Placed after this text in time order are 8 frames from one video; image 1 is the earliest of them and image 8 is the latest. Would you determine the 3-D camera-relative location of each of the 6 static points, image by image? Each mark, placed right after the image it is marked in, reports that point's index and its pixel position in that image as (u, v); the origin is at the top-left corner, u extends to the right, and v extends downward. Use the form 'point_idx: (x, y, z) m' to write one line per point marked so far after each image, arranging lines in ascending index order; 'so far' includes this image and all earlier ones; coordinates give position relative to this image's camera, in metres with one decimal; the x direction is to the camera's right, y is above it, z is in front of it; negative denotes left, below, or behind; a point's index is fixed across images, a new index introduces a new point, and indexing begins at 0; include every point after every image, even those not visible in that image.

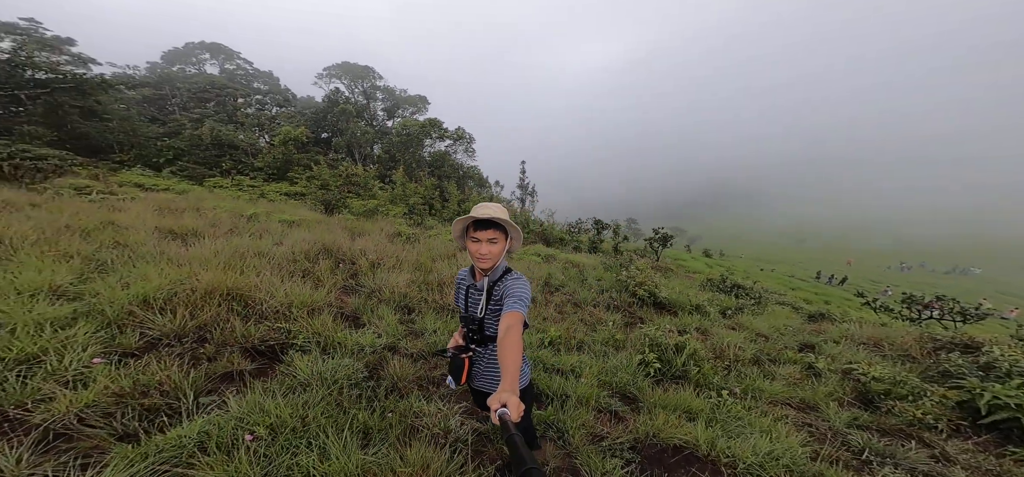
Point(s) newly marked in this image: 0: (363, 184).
0: (-4.6, +1.6, +13.0) m
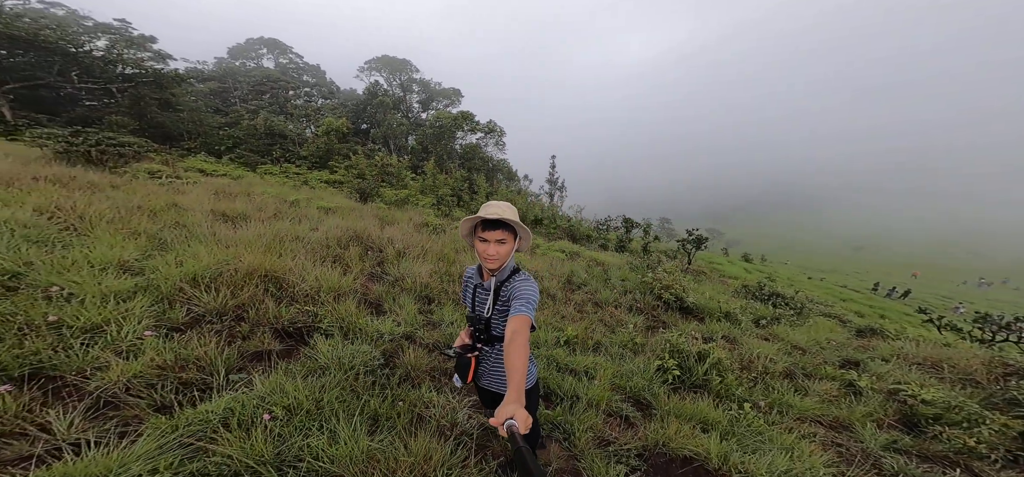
0: (-3.6, +2.0, +13.2) m
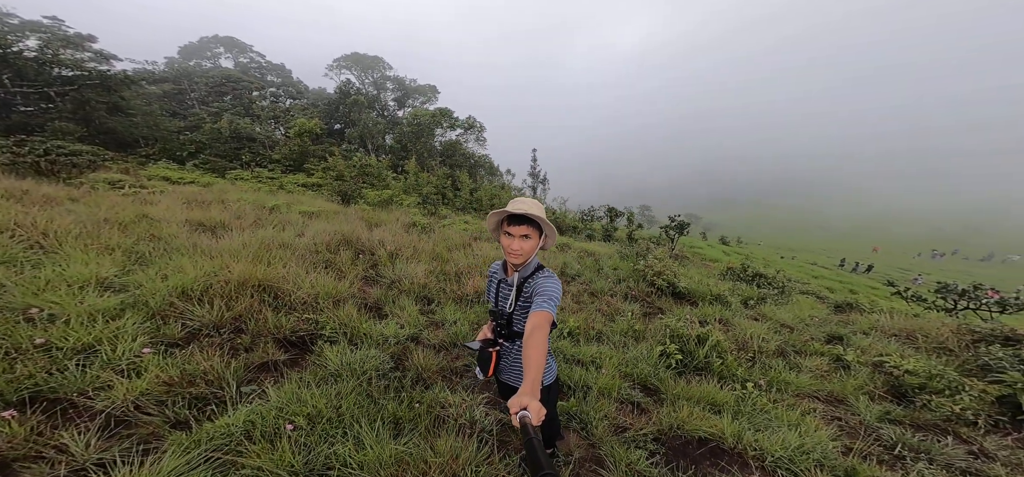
0: (-4.1, +1.9, +13.1) m
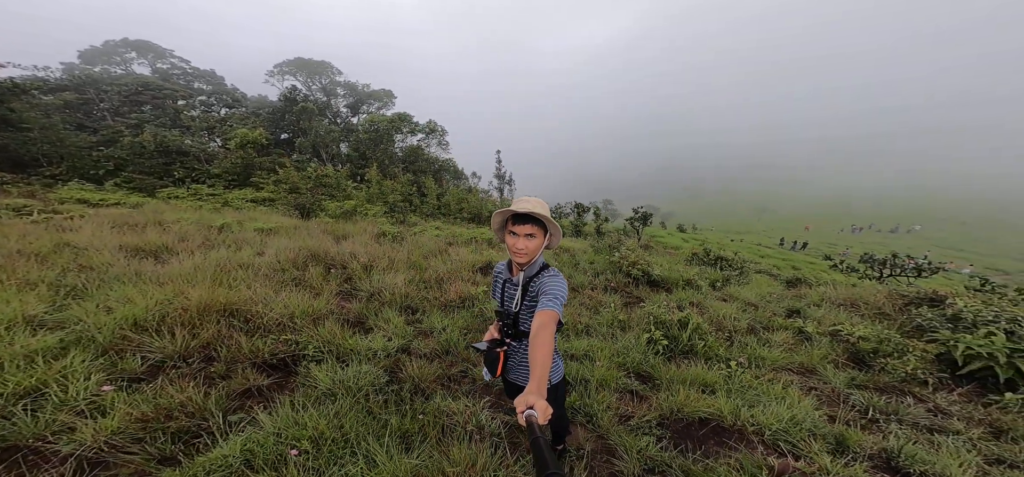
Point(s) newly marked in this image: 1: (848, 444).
0: (-5.3, +1.6, +12.6) m
1: (+2.1, -1.3, +2.6) m
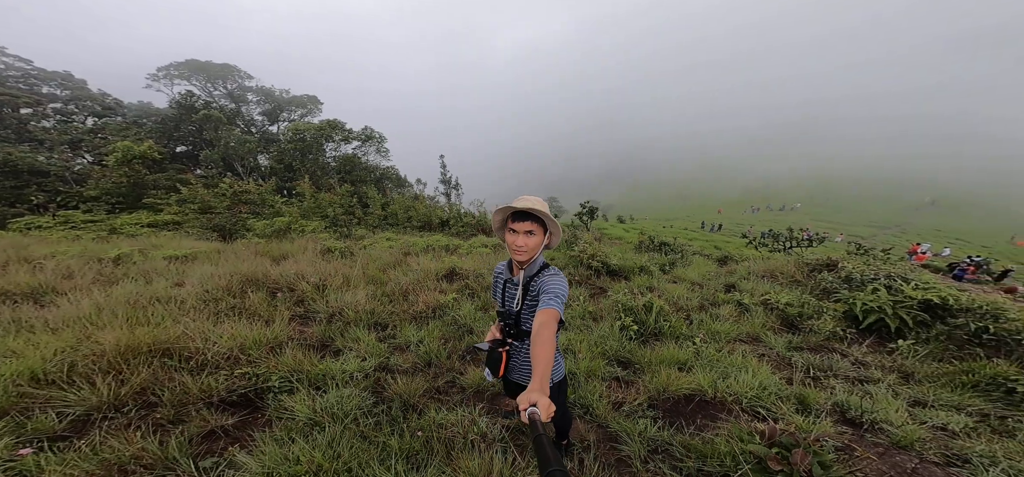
0: (-7.0, +1.0, +11.7) m
1: (+2.1, -1.2, +3.0) m
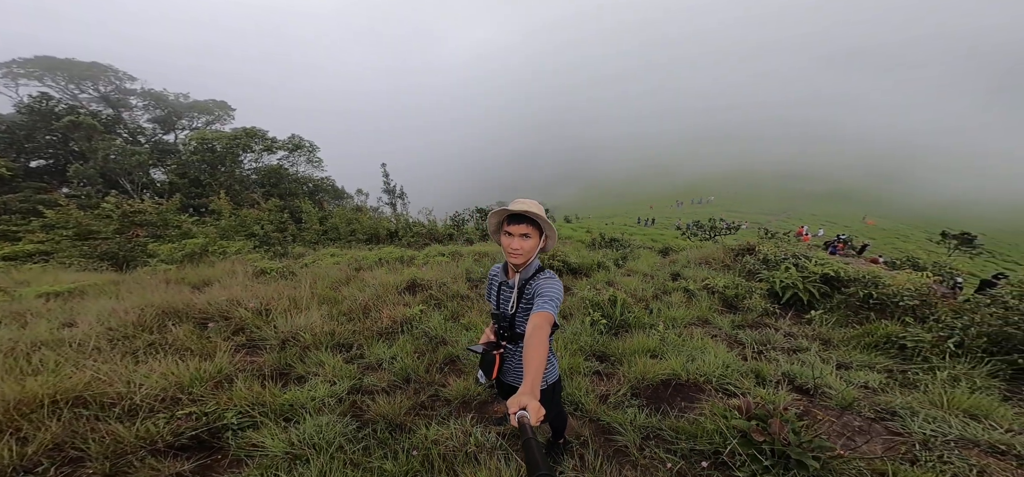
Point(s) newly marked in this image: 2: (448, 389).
0: (-8.5, +0.4, +10.4) m
1: (+2.0, -1.1, +3.4) m
2: (-0.5, -1.2, +3.5) m
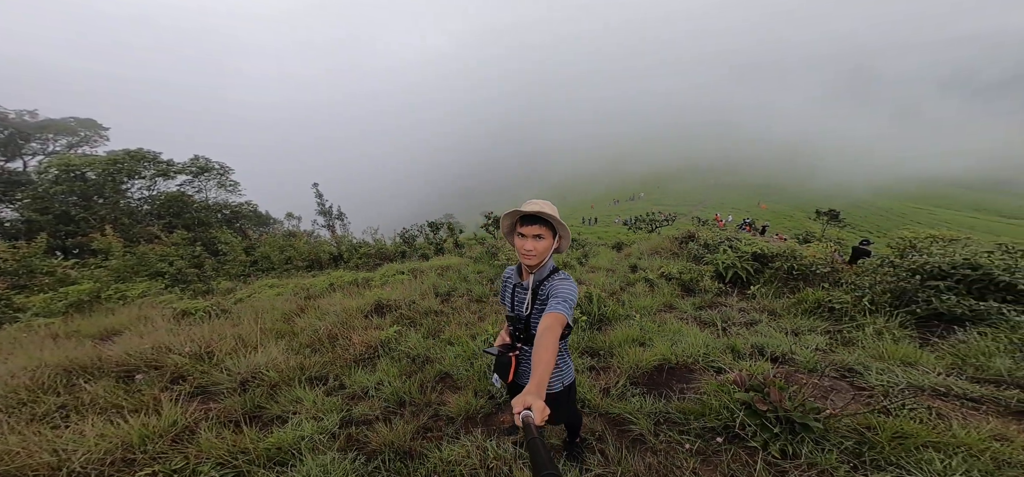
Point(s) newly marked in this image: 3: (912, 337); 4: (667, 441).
0: (-9.8, -0.6, +8.6) m
1: (+2.0, -1.0, +3.8) m
2: (-0.5, -1.3, +3.3) m
3: (+3.9, -1.0, +4.1) m
4: (+1.1, -1.4, +2.9) m
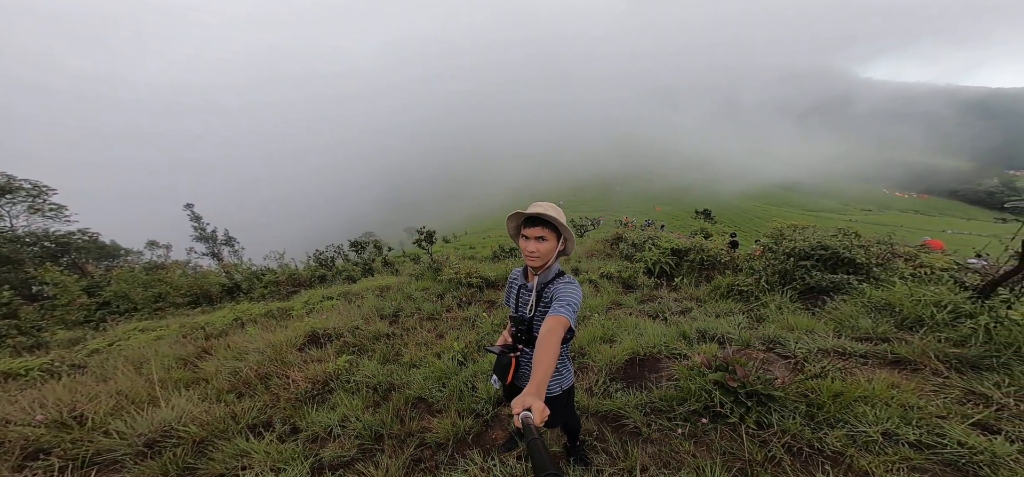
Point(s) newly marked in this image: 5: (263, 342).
0: (-11.0, -1.4, +5.4) m
1: (+1.7, -0.9, +4.1) m
2: (-0.5, -1.4, +3.0) m
3: (+3.5, -0.8, +5.0) m
4: (+1.1, -1.3, +3.0) m
5: (-2.4, -1.0, +4.0) m
